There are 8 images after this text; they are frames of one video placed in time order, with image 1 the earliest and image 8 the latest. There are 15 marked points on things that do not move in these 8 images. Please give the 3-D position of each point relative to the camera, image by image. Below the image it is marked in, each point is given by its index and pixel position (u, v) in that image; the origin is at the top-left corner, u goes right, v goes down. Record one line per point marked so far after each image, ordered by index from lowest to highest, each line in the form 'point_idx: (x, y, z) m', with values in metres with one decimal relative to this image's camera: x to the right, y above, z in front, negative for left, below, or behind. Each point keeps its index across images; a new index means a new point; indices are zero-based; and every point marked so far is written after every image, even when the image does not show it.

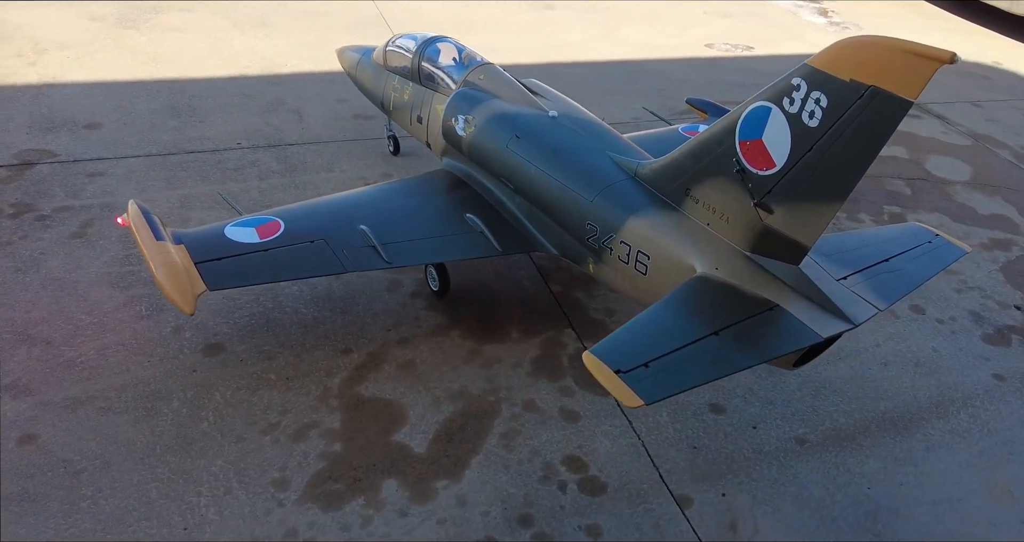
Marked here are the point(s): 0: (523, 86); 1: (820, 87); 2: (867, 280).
0: (+0.1, +1.6, +7.1) m
1: (+1.6, +1.0, +4.4) m
2: (+2.2, -0.1, +5.0) m
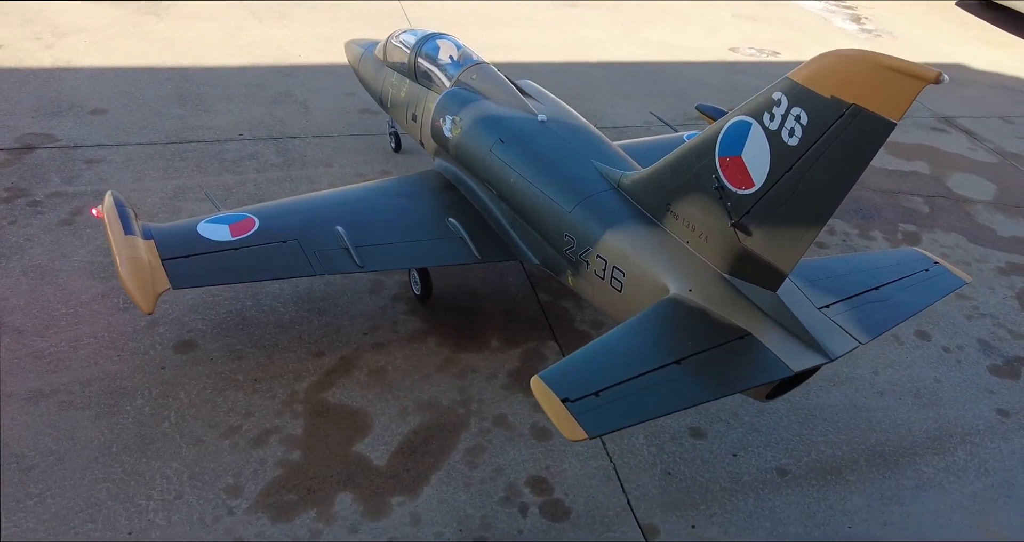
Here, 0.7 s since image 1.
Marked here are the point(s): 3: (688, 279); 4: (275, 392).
0: (0.0, +1.5, +6.9) m
1: (+1.4, +0.8, +4.1) m
2: (+1.9, -0.2, +4.7) m
3: (+1.0, 0.0, +4.8) m
4: (-1.8, -0.9, +6.0) m
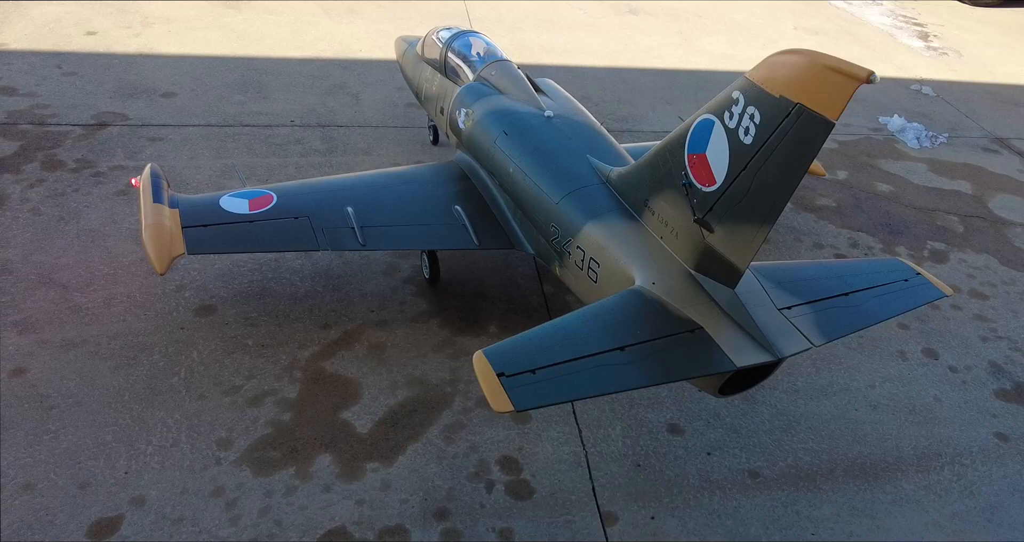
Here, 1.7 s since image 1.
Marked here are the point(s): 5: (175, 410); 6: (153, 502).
0: (+0.2, +1.6, +7.1) m
1: (+1.2, +0.9, +4.2) m
2: (+1.7, -0.3, +4.7) m
3: (+0.9, 0.0, +4.9) m
4: (-1.8, -0.7, +6.4) m
5: (-2.5, -1.0, +5.9) m
6: (-2.3, -1.5, +5.2) m
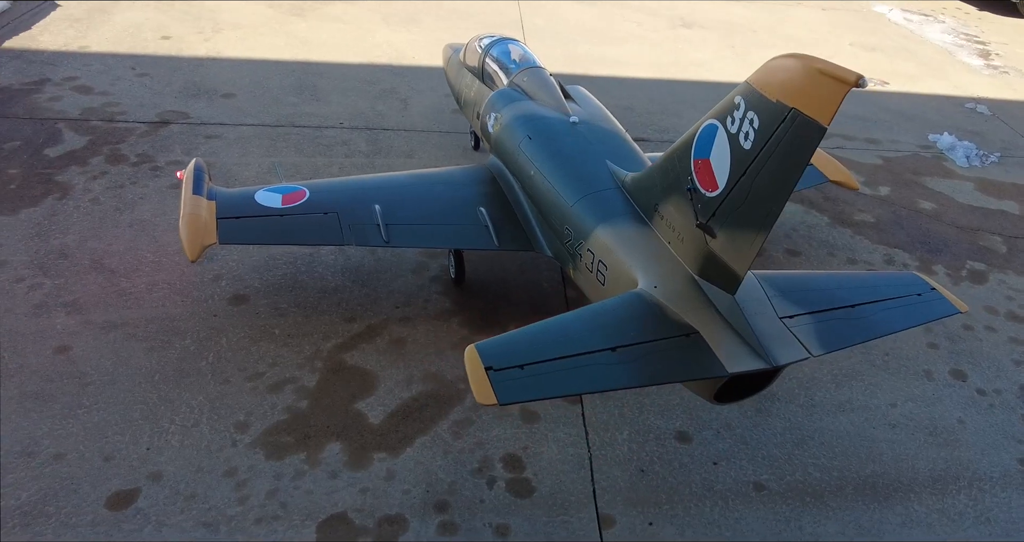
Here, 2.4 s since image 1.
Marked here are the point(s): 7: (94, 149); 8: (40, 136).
0: (+0.4, +1.6, +7.2) m
1: (+1.2, +0.8, +4.2) m
2: (+1.7, -0.3, +4.6) m
3: (+0.9, 0.0, +5.0) m
4: (-1.7, -0.6, +6.7) m
5: (-2.4, -0.9, +6.2) m
6: (-2.3, -1.4, +5.4) m
7: (-5.1, +1.5, +9.9) m
8: (-5.9, +1.7, +10.2) m
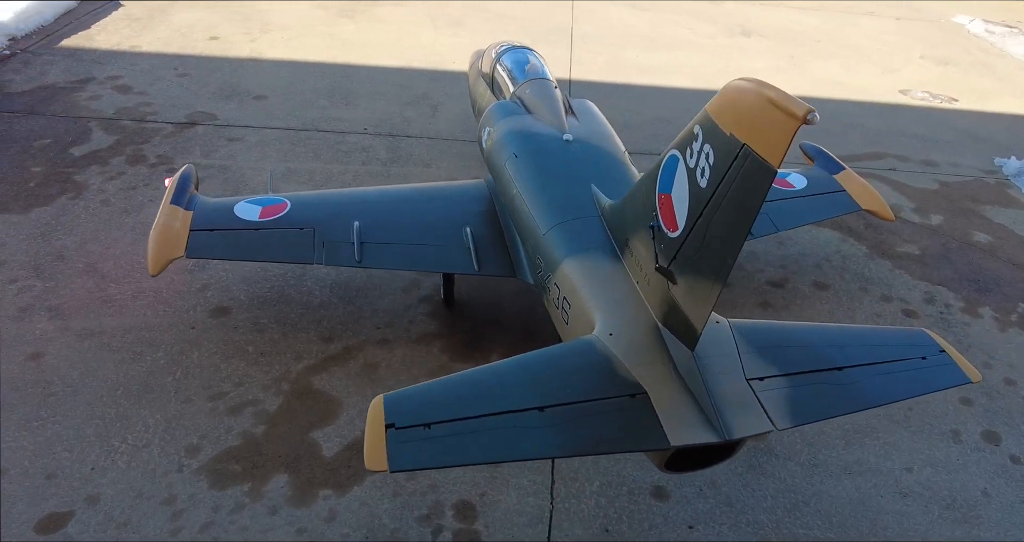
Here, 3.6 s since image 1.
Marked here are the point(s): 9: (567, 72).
0: (+0.4, +1.3, +6.6) m
1: (+0.9, +0.6, +3.6) m
2: (+1.4, -0.6, +4.0) m
3: (+0.6, -0.3, +4.4) m
4: (-1.9, -0.8, +6.4) m
5: (-2.6, -1.0, +5.9) m
6: (-2.6, -1.5, +5.2) m
7: (-4.8, +1.5, +9.9) m
8: (-5.6, +1.7, +10.3) m
9: (+0.7, +2.8, +11.3) m
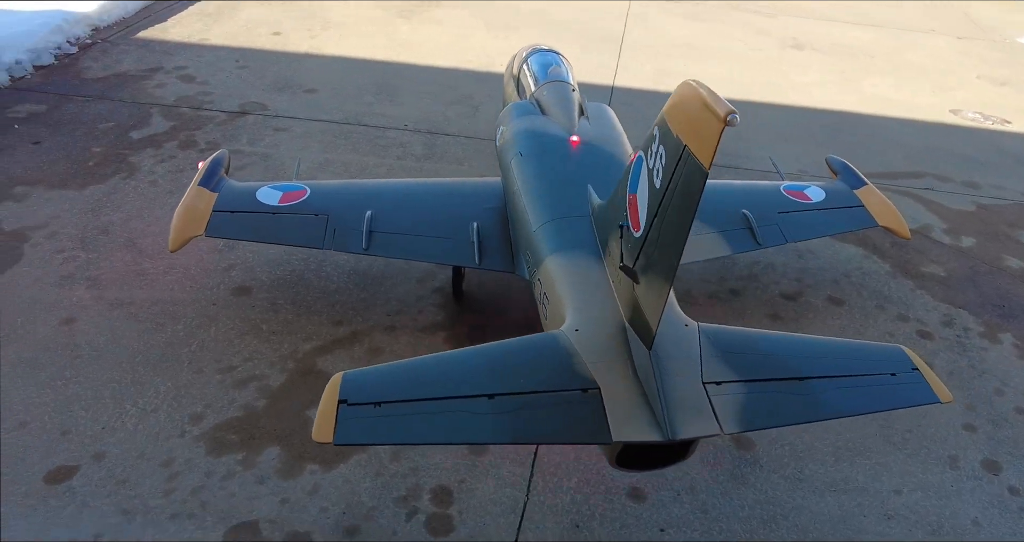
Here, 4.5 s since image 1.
0: (+0.5, +1.3, +6.7) m
1: (+0.7, +0.6, +3.6) m
2: (+1.1, -0.6, +4.0) m
3: (+0.4, -0.2, +4.5) m
4: (-1.9, -0.6, +6.6) m
5: (-2.6, -0.8, +6.3) m
6: (-2.7, -1.3, +5.5) m
7: (-4.3, +1.7, +10.4) m
8: (-5.1, +2.0, +10.8) m
9: (+1.4, +2.7, +11.3) m
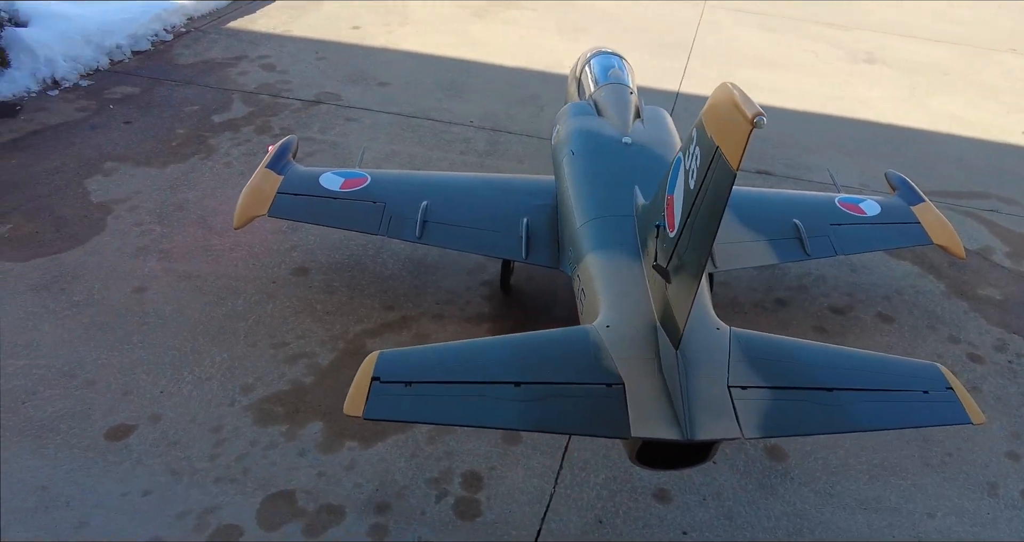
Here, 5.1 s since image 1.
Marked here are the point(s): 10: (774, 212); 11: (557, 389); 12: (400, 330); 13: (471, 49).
0: (+1.0, +1.3, +6.8) m
1: (+0.9, +0.6, +3.7) m
2: (+1.3, -0.6, +4.0) m
3: (+0.6, -0.2, +4.6) m
4: (-1.5, -0.5, +6.9) m
5: (-2.3, -0.6, +6.6) m
6: (-2.5, -1.1, +5.9) m
7: (-3.5, +2.0, +10.9) m
8: (-4.2, +2.3, +11.4) m
9: (+2.3, +2.6, +11.3) m
10: (+2.1, +0.5, +6.6) m
11: (+0.3, -0.6, +4.1) m
12: (-0.9, -0.5, +6.9) m
13: (-0.7, +3.7, +13.7) m
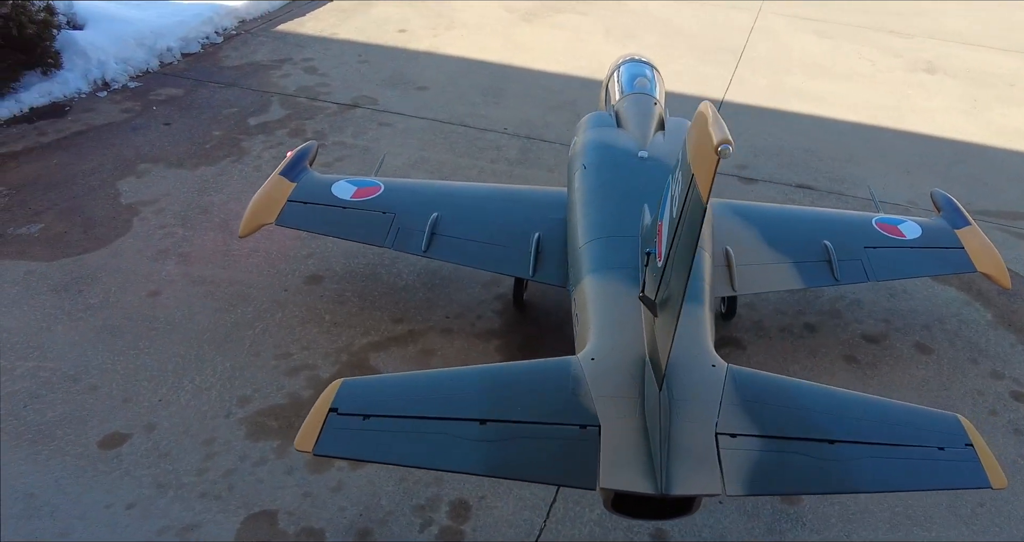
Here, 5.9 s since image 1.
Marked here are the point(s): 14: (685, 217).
0: (+1.1, +1.2, +6.4) m
1: (+0.7, +0.4, +3.3) m
2: (+1.1, -0.8, +3.7) m
3: (+0.5, -0.4, +4.2) m
4: (-1.4, -0.6, +6.7) m
5: (-2.3, -0.7, +6.5) m
6: (-2.5, -1.1, +5.8) m
7: (-3.0, +2.0, +10.9) m
8: (-3.6, +2.3, +11.4) m
9: (+2.8, +2.4, +10.9) m
10: (+2.2, +0.3, +6.1) m
11: (+0.1, -0.7, +3.8) m
12: (-0.9, -0.6, +6.7) m
13: (0.0, +3.6, +13.4) m
14: (+0.7, +0.2, +3.3) m
